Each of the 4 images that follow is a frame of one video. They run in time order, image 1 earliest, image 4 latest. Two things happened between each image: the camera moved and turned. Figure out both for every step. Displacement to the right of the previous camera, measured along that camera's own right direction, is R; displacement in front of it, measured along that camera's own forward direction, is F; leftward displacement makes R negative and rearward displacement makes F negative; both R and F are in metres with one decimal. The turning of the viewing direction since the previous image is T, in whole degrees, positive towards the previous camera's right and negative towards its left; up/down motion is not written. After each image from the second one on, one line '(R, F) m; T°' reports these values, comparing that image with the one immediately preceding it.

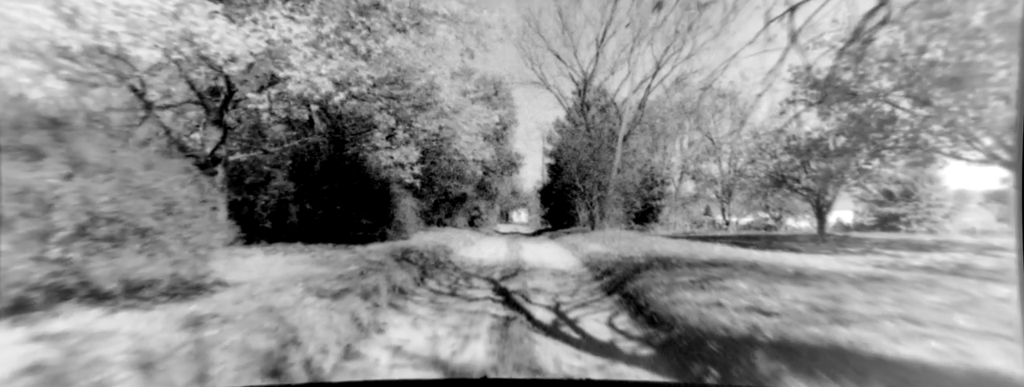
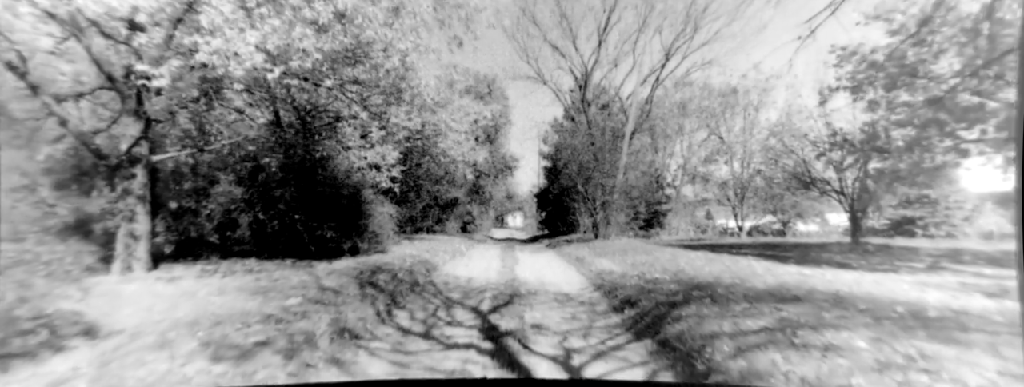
(0.0, +0.9) m; +1°
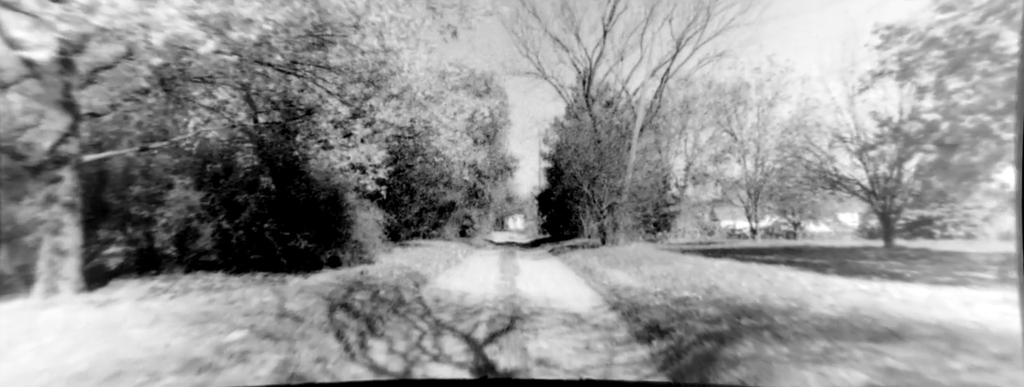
(0.0, +0.6) m; 0°
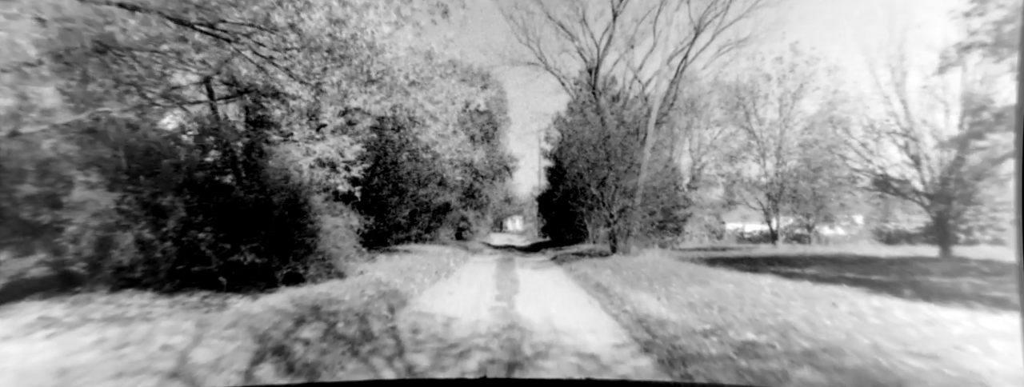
(0.0, +0.8) m; 0°
